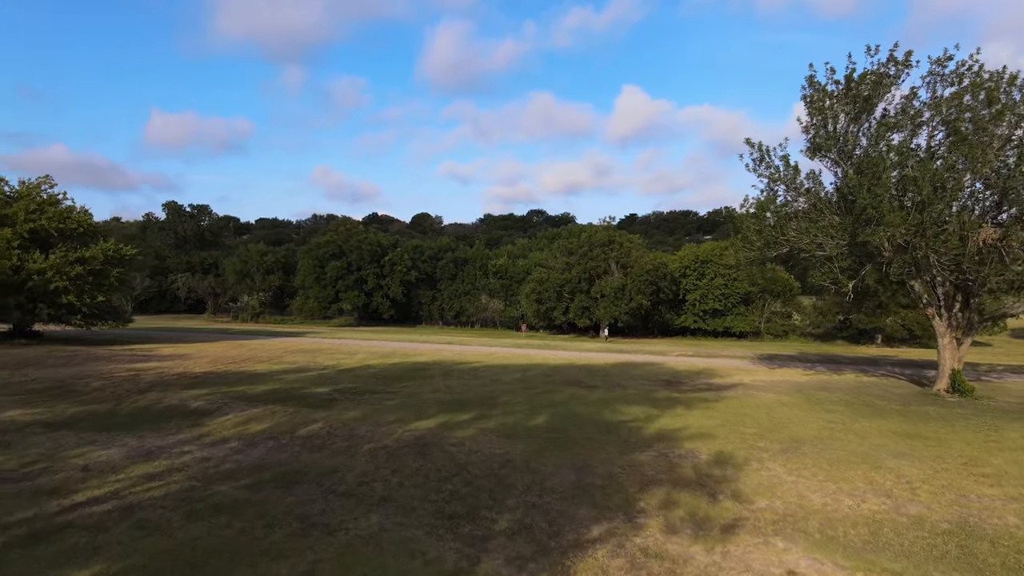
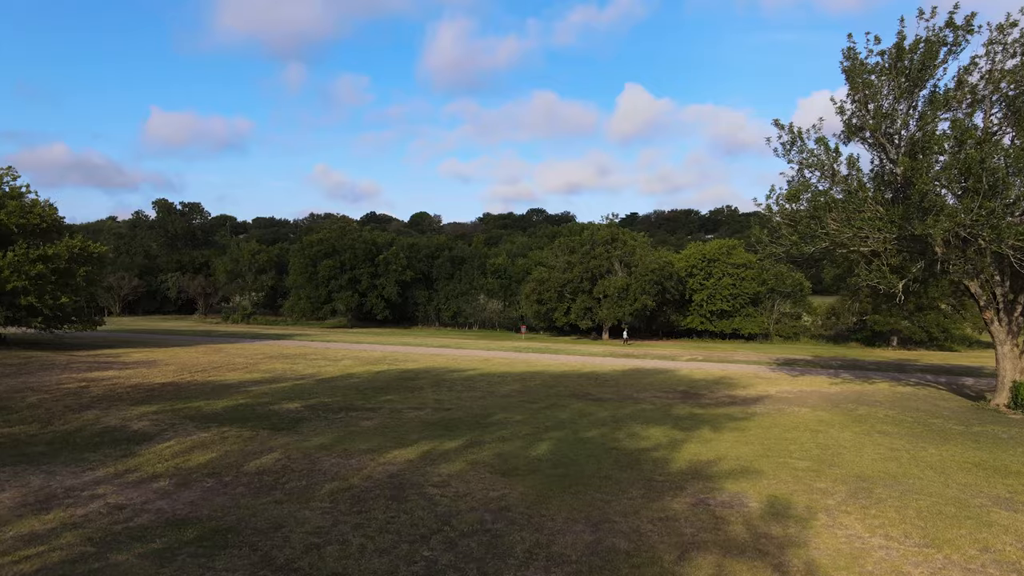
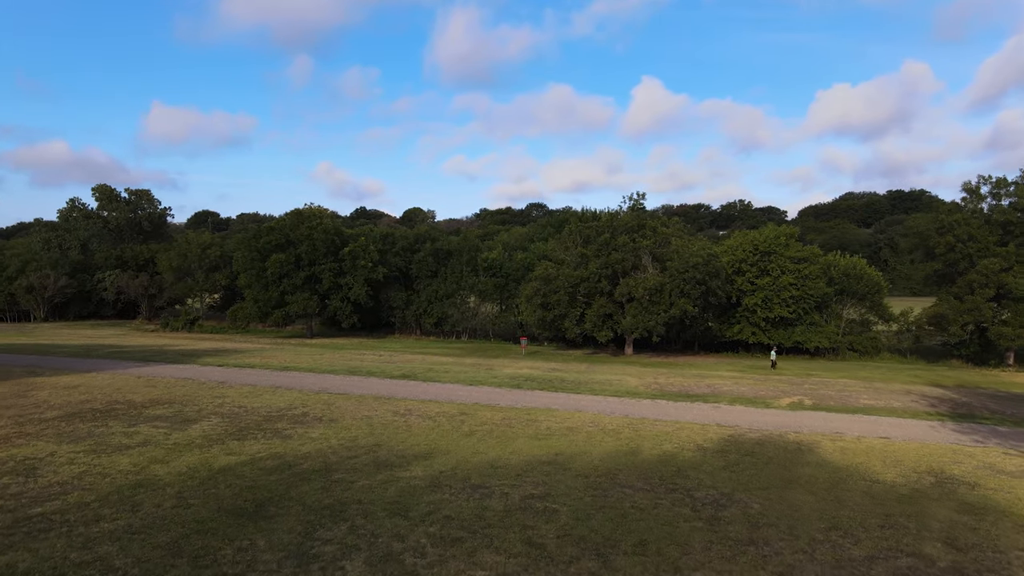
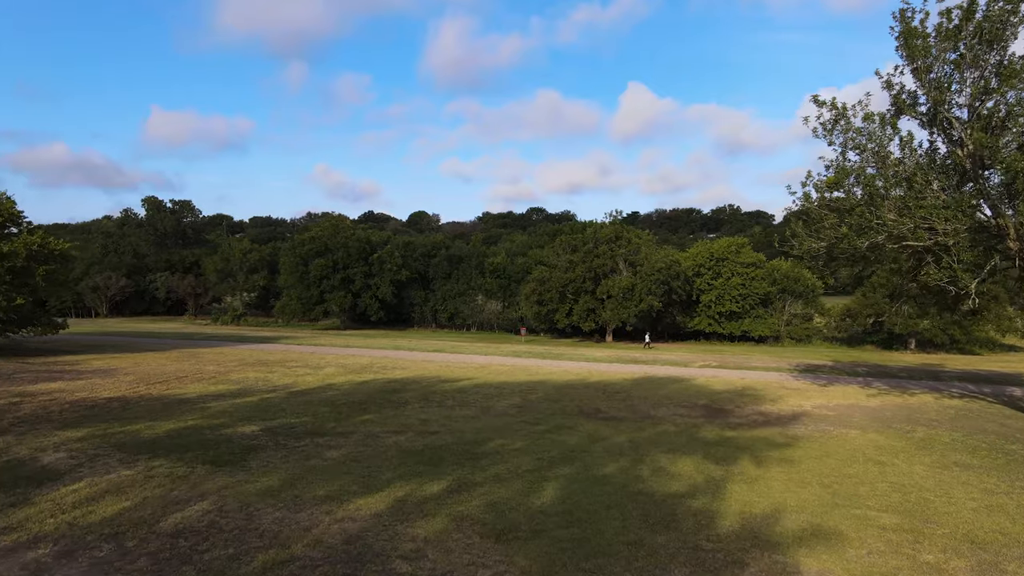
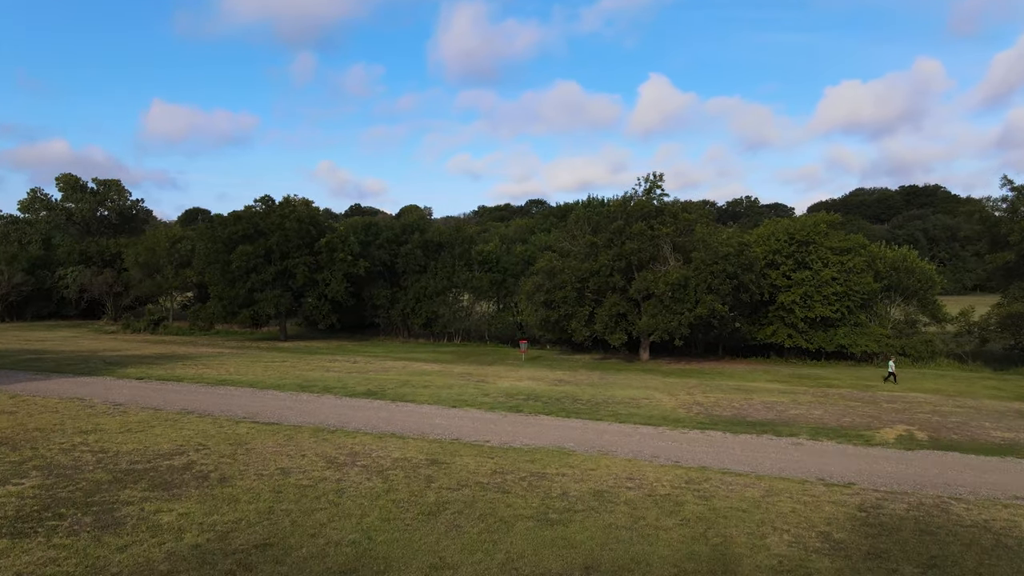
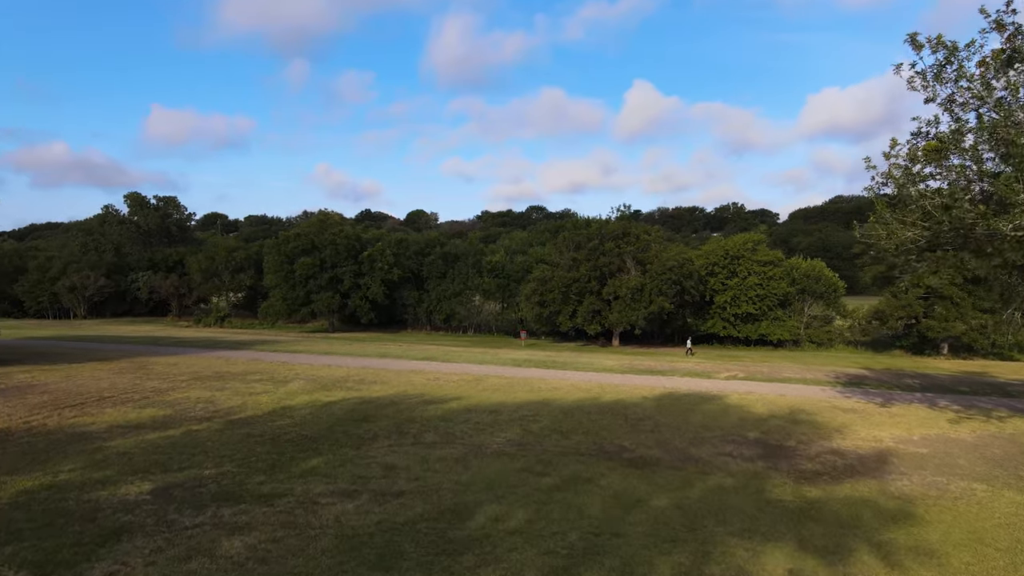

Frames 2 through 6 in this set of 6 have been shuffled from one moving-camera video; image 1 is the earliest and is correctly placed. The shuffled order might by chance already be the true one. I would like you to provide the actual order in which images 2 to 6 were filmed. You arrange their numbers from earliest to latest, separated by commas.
2, 4, 6, 3, 5
